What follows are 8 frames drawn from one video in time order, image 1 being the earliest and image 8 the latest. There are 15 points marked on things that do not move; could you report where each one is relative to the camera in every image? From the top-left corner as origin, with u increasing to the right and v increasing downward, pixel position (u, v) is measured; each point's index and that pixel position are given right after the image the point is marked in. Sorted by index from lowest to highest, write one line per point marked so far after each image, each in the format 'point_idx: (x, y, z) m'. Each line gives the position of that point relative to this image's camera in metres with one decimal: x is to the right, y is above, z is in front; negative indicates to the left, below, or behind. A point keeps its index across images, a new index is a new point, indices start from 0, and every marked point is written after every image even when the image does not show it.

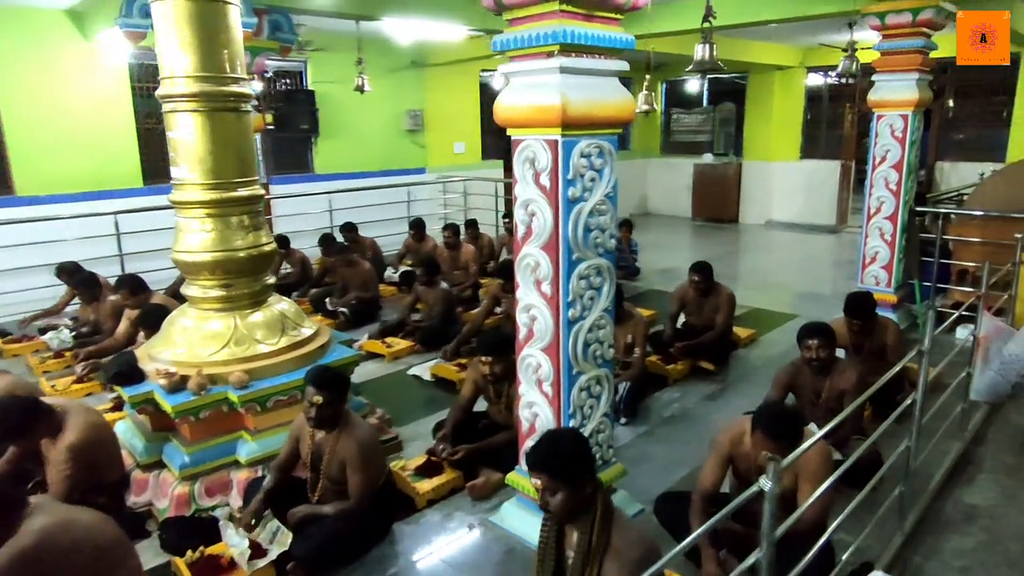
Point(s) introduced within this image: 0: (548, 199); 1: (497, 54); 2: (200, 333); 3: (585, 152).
0: (+0.2, +0.4, +2.9) m
1: (-0.1, +1.0, +2.9) m
2: (-1.7, -0.3, +3.7) m
3: (+0.3, +0.6, +2.8) m
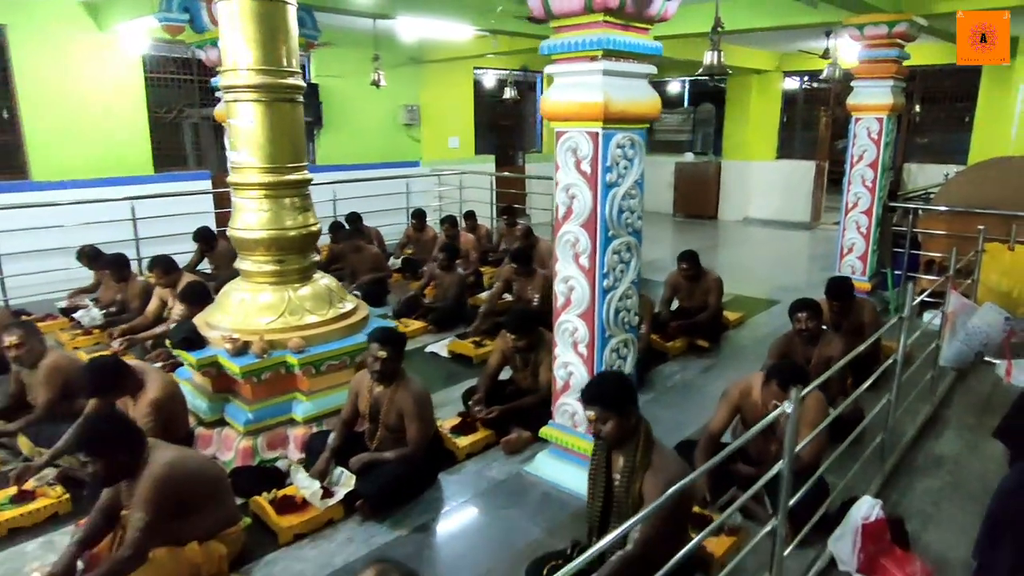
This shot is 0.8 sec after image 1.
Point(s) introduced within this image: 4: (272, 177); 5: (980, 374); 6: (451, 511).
0: (+0.4, +0.5, +3.3) m
1: (+0.2, +1.1, +3.3) m
2: (-1.6, -0.1, +4.1) m
3: (+0.5, +0.7, +3.3) m
4: (-1.4, +0.7, +4.0) m
5: (+3.3, -0.6, +4.8) m
6: (-0.3, -1.1, +3.4) m
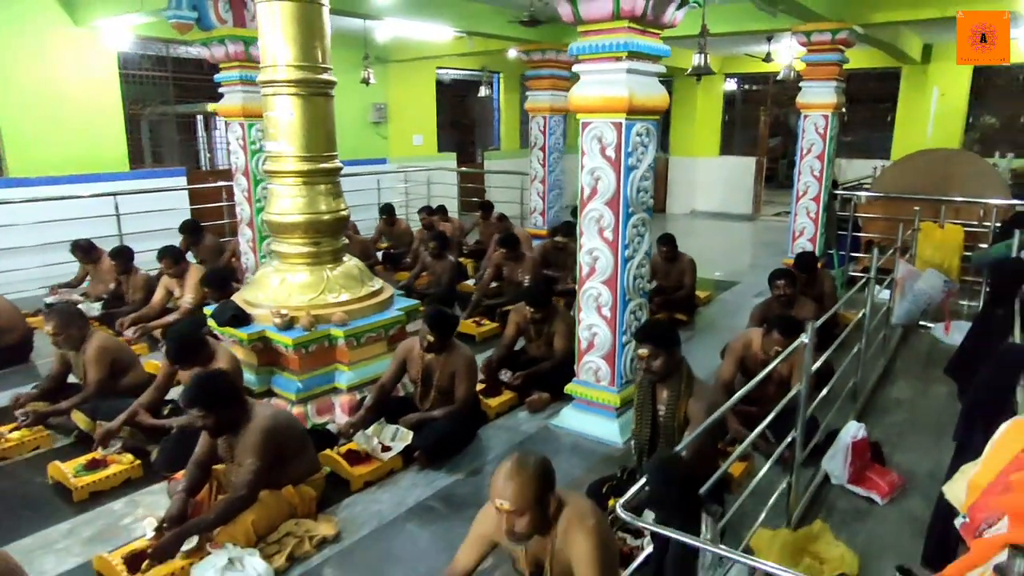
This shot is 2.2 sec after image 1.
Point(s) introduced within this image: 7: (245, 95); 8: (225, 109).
0: (+0.6, +0.7, +3.8) m
1: (+0.3, +1.3, +3.8) m
2: (-1.4, 0.0, +4.4) m
3: (+0.7, +0.9, +3.8) m
4: (-1.3, +0.8, +4.3) m
5: (+3.3, -0.4, +5.6) m
6: (-0.1, -1.0, +3.9) m
7: (-2.3, +1.7, +5.9) m
8: (-2.5, +1.6, +6.0) m
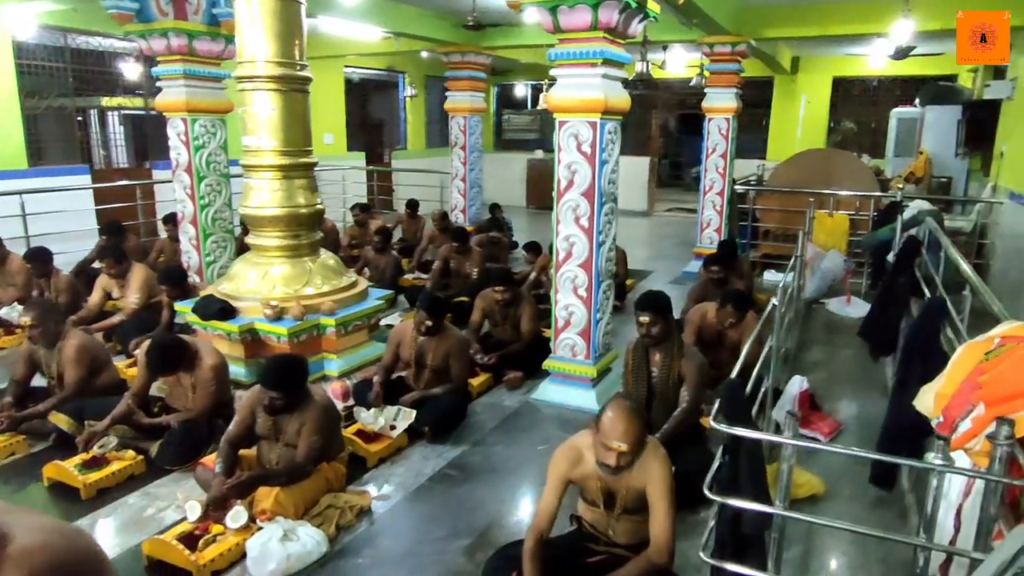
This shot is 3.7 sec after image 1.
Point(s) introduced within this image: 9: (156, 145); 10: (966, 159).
0: (+0.5, +0.8, +4.2) m
1: (+0.2, +1.4, +4.2) m
2: (-1.6, +0.1, +4.4) m
3: (+0.6, +1.0, +4.2) m
4: (-1.5, +0.8, +4.4) m
5: (+2.9, -0.2, +6.4) m
6: (-0.1, -0.9, +4.2) m
7: (-2.7, +1.7, +5.8) m
8: (-3.0, +1.6, +5.8) m
9: (-5.0, +2.0, +9.5) m
10: (+6.3, +1.8, +9.4) m
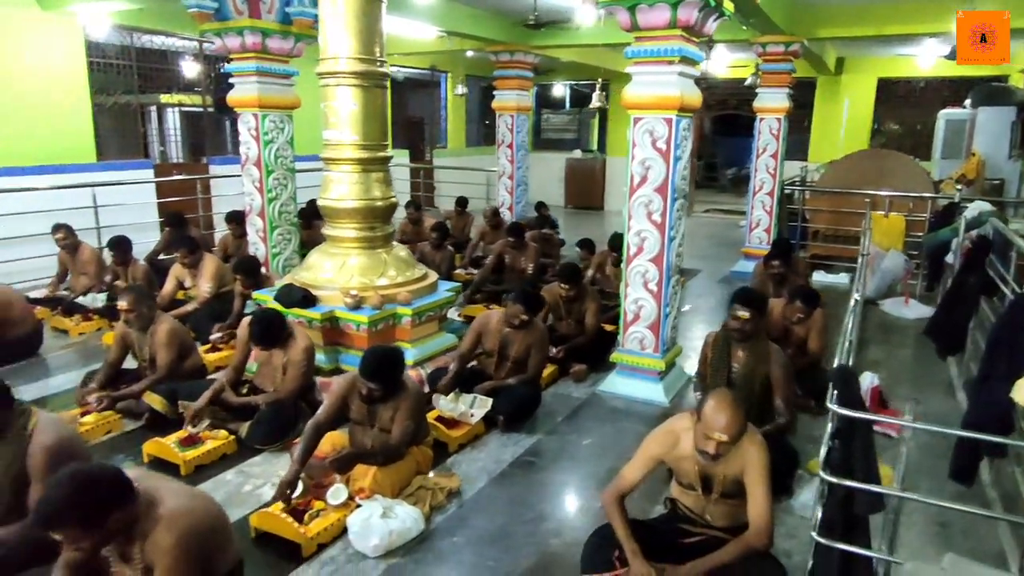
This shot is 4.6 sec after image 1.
0: (+0.9, +0.8, +4.3) m
1: (+0.7, +1.5, +4.3) m
2: (-1.1, +0.1, +4.6) m
3: (+1.1, +1.0, +4.3) m
4: (-1.0, +0.9, +4.5) m
5: (+3.5, -0.2, +6.4) m
6: (+0.3, -0.9, +4.3) m
7: (-2.2, +1.8, +6.0) m
8: (-2.4, +1.7, +6.0) m
9: (-4.3, +2.1, +9.8) m
10: (+6.9, +1.7, +9.3) m
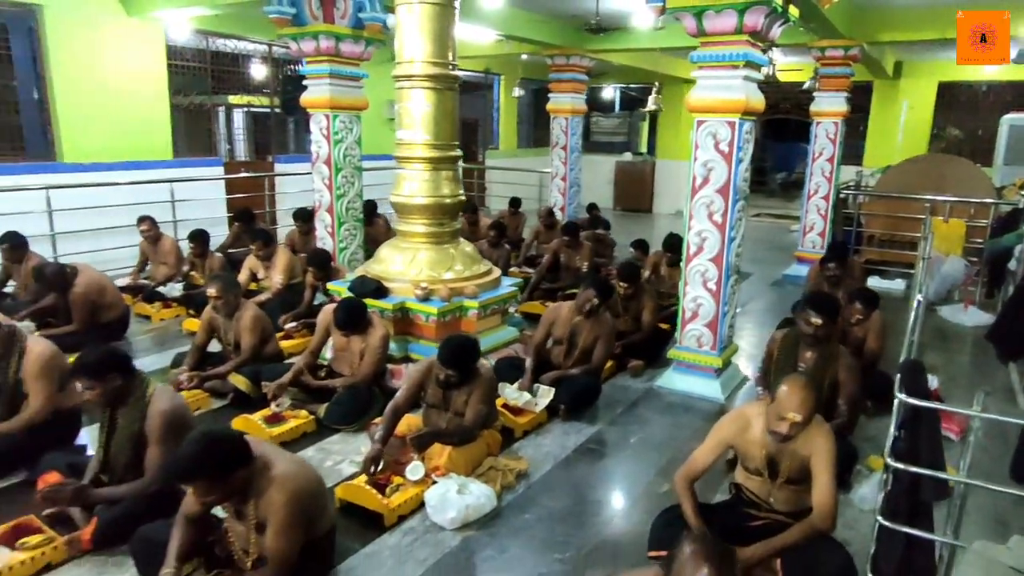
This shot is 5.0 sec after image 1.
0: (+1.4, +0.8, +4.4) m
1: (+1.2, +1.5, +4.4) m
2: (-0.6, +0.2, +4.8) m
3: (+1.5, +1.0, +4.4) m
4: (-0.5, +1.0, +4.8) m
5: (+4.0, -0.2, +6.4) m
6: (+0.7, -0.8, +4.4) m
7: (-1.7, +1.8, +6.3) m
8: (-1.9, +1.7, +6.3) m
9: (-3.5, +2.2, +10.2) m
10: (+7.7, +1.6, +9.0) m
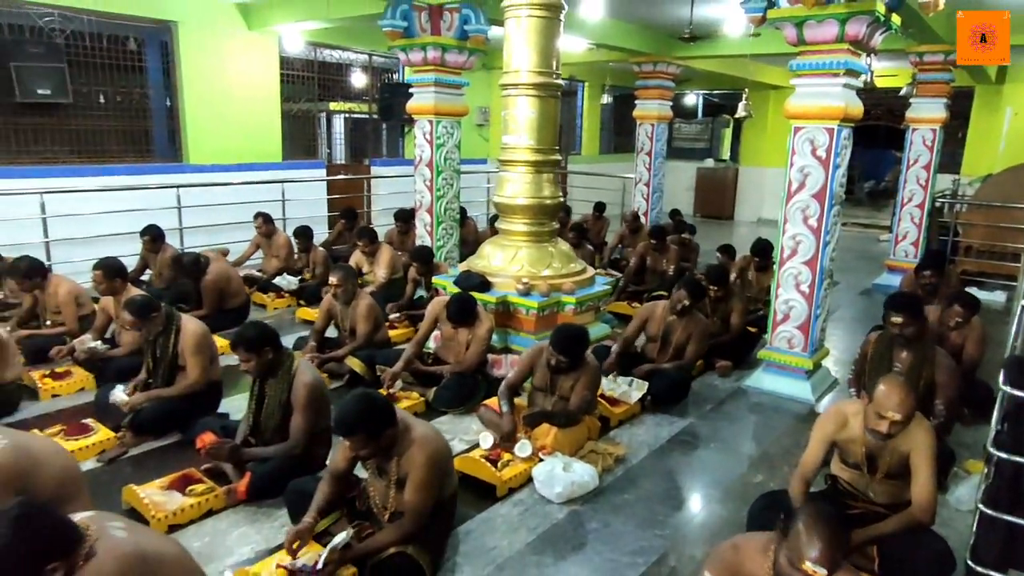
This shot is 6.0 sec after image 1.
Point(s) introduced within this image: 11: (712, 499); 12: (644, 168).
0: (+2.1, +0.8, +4.5) m
1: (+1.9, +1.5, +4.5) m
2: (+0.1, +0.2, +5.1) m
3: (+2.2, +1.0, +4.5) m
4: (+0.2, +1.0, +5.1) m
5: (+4.8, -0.4, +6.2) m
6: (+1.3, -0.8, +4.6) m
7: (-0.7, +1.9, +6.7) m
8: (-1.0, +1.8, +6.8) m
9: (-2.2, +2.3, +10.7) m
10: (+8.8, +1.4, +8.5) m
11: (+1.0, -1.1, +3.5) m
12: (+1.9, +1.8, +10.0) m
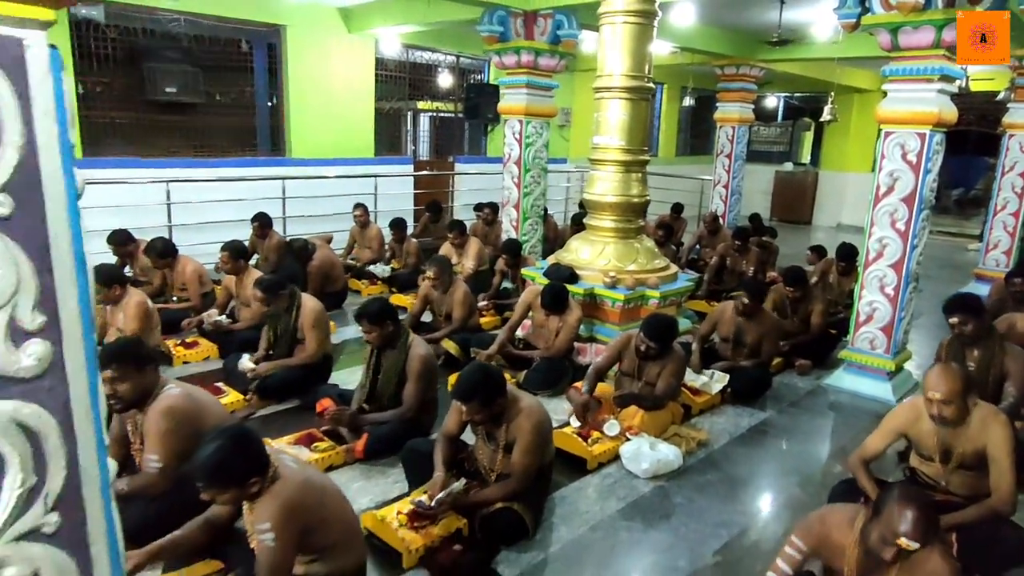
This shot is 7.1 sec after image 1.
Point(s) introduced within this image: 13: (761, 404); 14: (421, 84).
0: (+2.7, +0.8, +4.6) m
1: (+2.5, +1.4, +4.6) m
2: (+0.8, +0.3, +5.4) m
3: (+2.9, +1.0, +4.6) m
4: (+0.9, +1.0, +5.3) m
5: (+5.6, -0.5, +6.0) m
6: (+1.9, -0.8, +4.7) m
7: (+0.2, +2.0, +7.0) m
8: (-0.1, +1.9, +7.1) m
9: (-0.9, +2.4, +11.2) m
10: (+9.8, +1.1, +7.9) m
11: (+1.5, -1.1, +3.7) m
12: (+3.1, +1.7, +10.1) m
13: (+1.7, -0.8, +4.7) m
14: (-1.4, +3.1, +10.3) m
